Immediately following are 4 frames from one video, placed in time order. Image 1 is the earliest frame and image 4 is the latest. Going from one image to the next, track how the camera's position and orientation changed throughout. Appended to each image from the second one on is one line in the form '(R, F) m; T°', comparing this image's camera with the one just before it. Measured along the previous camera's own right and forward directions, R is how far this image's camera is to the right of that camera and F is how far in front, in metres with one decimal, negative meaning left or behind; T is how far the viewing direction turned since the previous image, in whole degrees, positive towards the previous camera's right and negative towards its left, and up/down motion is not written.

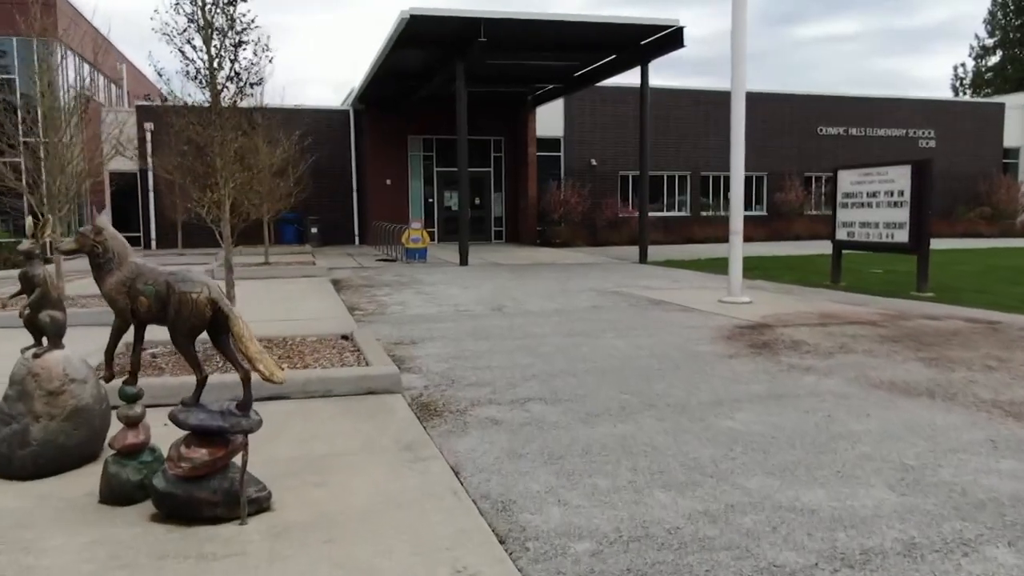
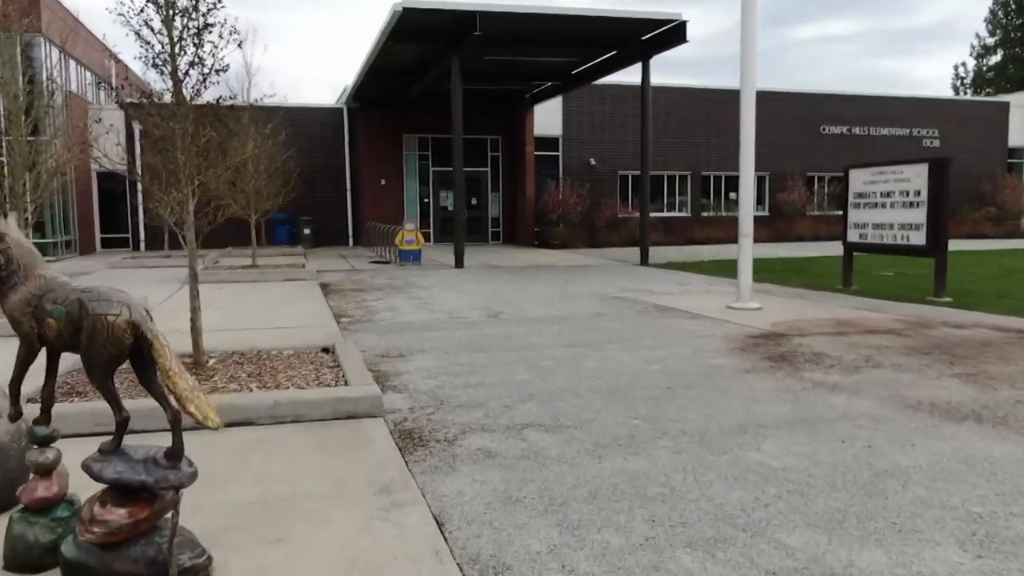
(0.0, +0.6) m; 0°
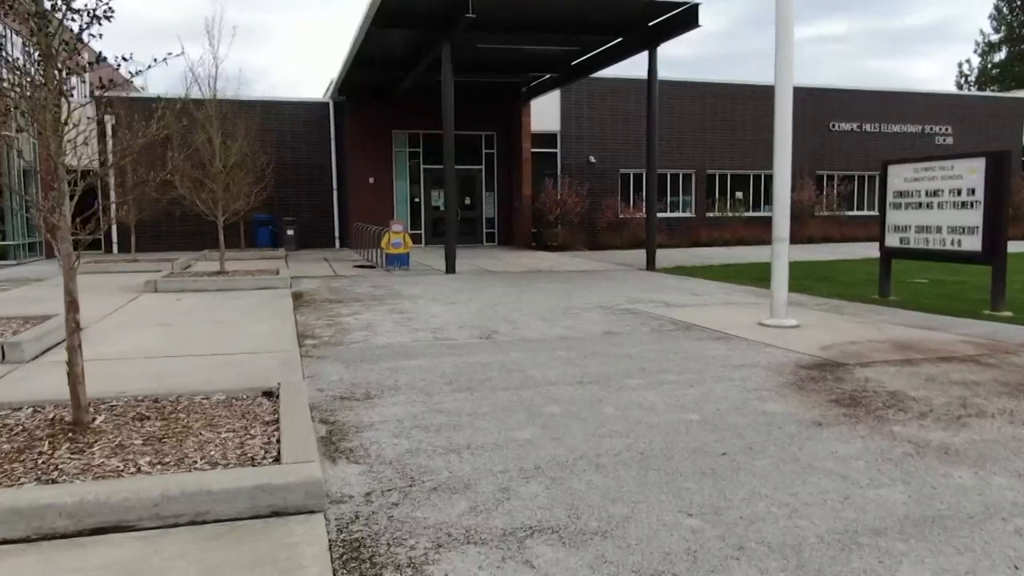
(0.0, +1.6) m; 0°
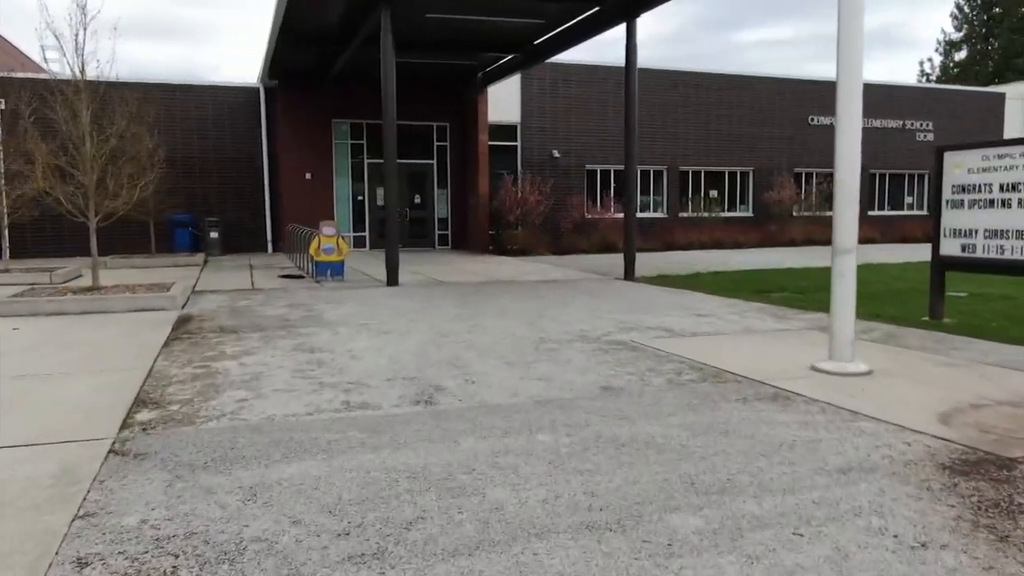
(0.0, +2.9) m; +3°
